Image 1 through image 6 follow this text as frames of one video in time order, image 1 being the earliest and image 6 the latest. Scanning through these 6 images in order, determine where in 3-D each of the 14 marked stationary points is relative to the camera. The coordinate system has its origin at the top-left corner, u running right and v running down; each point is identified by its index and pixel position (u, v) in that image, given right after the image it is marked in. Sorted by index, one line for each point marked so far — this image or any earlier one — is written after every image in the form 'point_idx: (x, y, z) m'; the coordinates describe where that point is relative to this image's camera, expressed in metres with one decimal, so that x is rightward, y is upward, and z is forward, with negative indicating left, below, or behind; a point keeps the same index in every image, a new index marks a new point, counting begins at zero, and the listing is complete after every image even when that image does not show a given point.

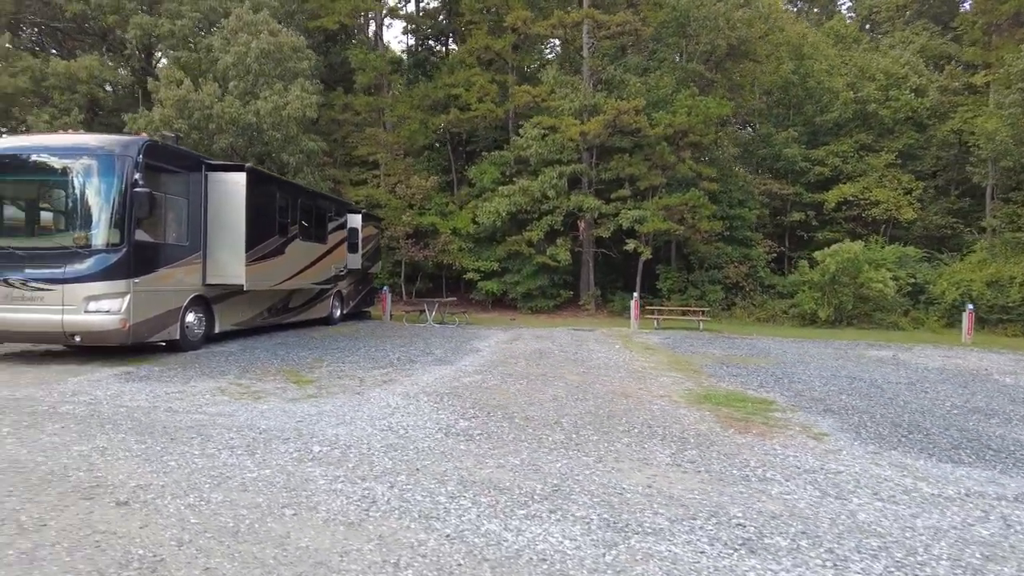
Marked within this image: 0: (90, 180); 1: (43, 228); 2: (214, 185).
0: (-5.9, +1.5, +9.4) m
1: (-6.6, +0.8, +9.4) m
2: (-5.0, +1.7, +11.3) m
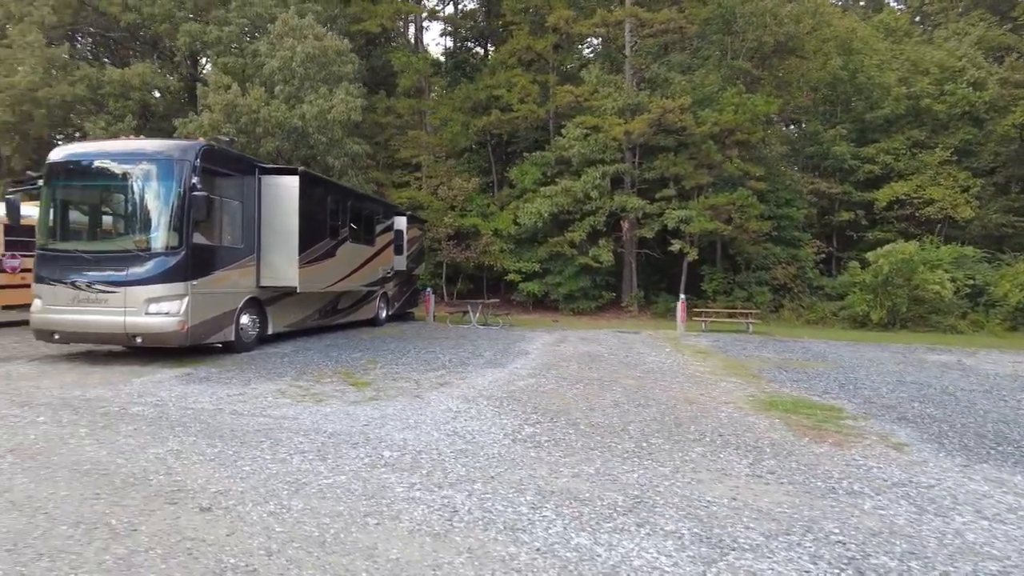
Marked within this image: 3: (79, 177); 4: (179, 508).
0: (-5.2, +1.5, +9.6) m
1: (-5.8, +0.8, +9.6) m
2: (-4.1, +1.7, +11.4) m
3: (-6.4, +1.6, +9.8) m
4: (-1.8, -1.2, +3.6) m
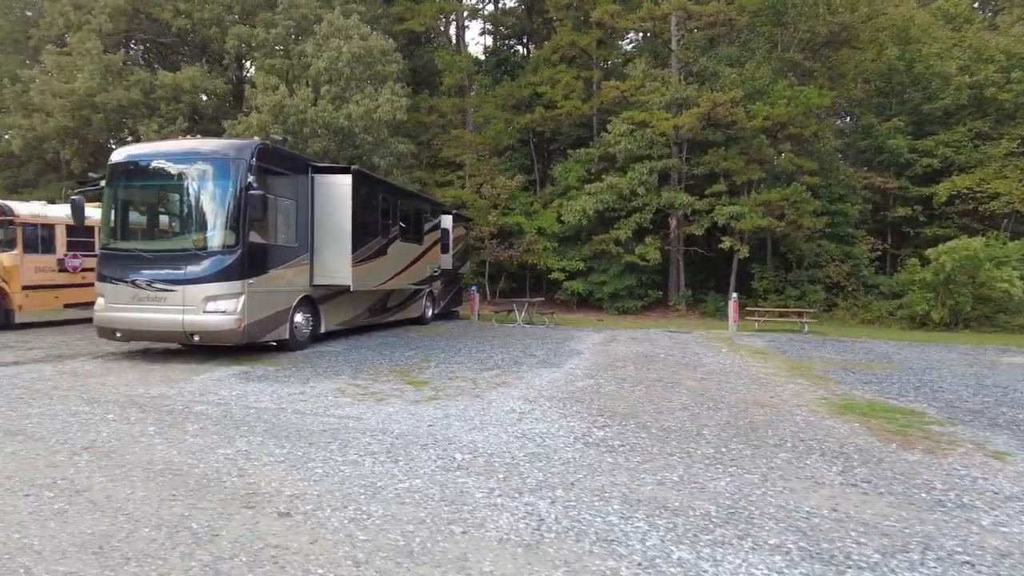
0: (-4.4, +1.5, +9.7) m
1: (-5.0, +0.8, +9.7) m
2: (-3.2, +1.7, +11.4) m
3: (-5.5, +1.6, +9.9) m
4: (-1.3, -1.2, +3.5) m
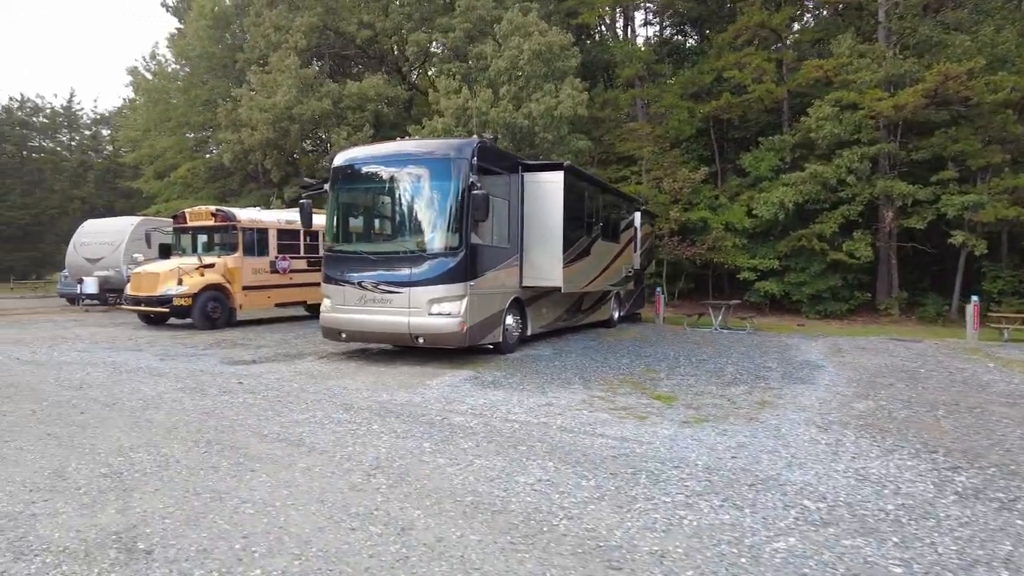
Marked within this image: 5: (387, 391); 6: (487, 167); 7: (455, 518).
0: (-1.2, +1.5, +9.5) m
1: (-1.8, +0.8, +9.6) m
2: (+0.3, +1.7, +10.9) m
3: (-2.3, +1.6, +10.0) m
4: (+0.5, -1.2, +2.8) m
5: (-1.4, -1.1, +7.2) m
6: (-0.4, +1.8, +9.9) m
7: (-0.3, -1.2, +3.5) m
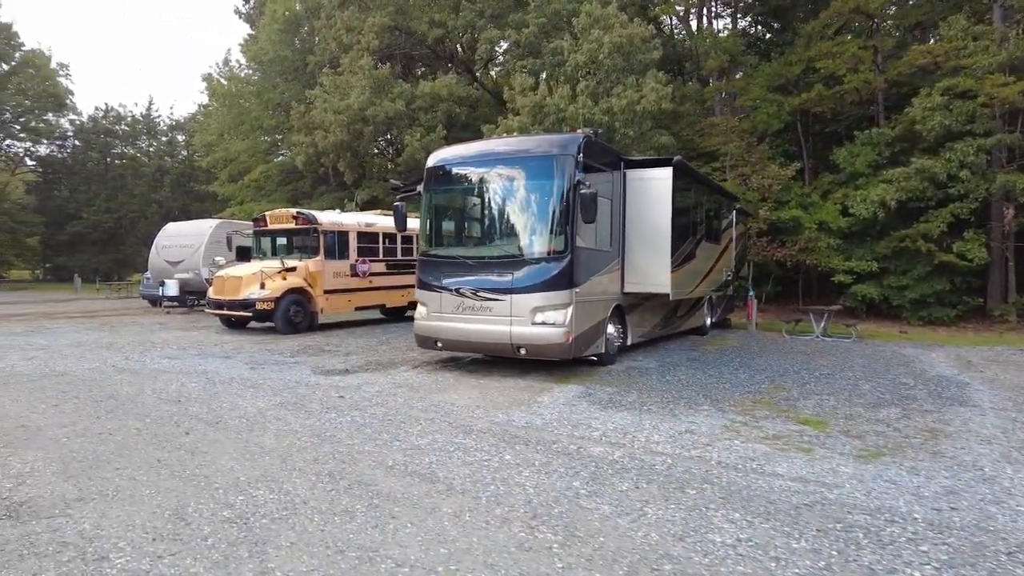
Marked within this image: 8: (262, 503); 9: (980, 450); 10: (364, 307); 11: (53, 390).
0: (+0.2, +1.4, +8.8) m
1: (-0.4, +0.7, +9.0) m
2: (+1.8, +1.6, +10.1) m
3: (-0.8, +1.5, +9.4) m
4: (+1.4, -1.3, +2.1) m
5: (-0.1, -1.2, +6.6) m
6: (+1.1, +1.7, +9.2) m
7: (+0.6, -1.3, +2.8) m
8: (-1.4, -1.2, +3.8) m
9: (+3.8, -1.3, +5.5) m
10: (-3.6, -0.5, +16.1) m
11: (-5.0, -1.1, +7.4) m
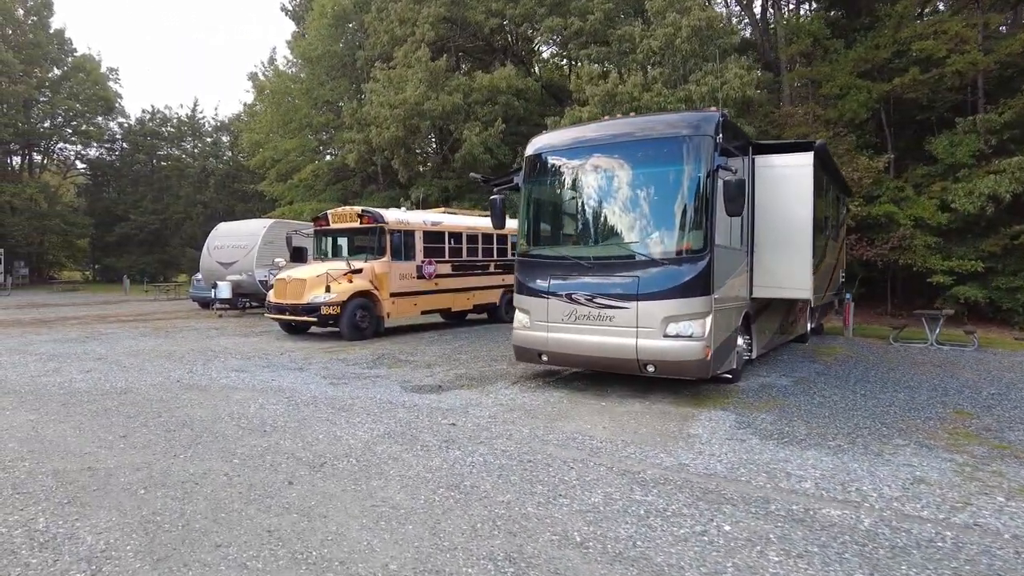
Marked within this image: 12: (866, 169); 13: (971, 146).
0: (+1.6, +1.3, +7.5) m
1: (+1.0, +0.6, +7.7) m
2: (+3.3, +1.5, +8.7) m
3: (+0.6, +1.5, +8.2) m
4: (+2.4, -1.4, +0.7) m
5: (+1.2, -1.3, +5.3) m
6: (+2.5, +1.7, +7.8) m
7: (+1.7, -1.3, +1.4) m
8: (-0.3, -1.3, +2.6) m
9: (+5.1, -1.4, +4.1) m
10: (-1.8, -0.5, +15.0) m
11: (-3.7, -1.2, +6.3) m
12: (+9.8, +3.3, +18.5) m
13: (+12.6, +3.8, +18.2) m
